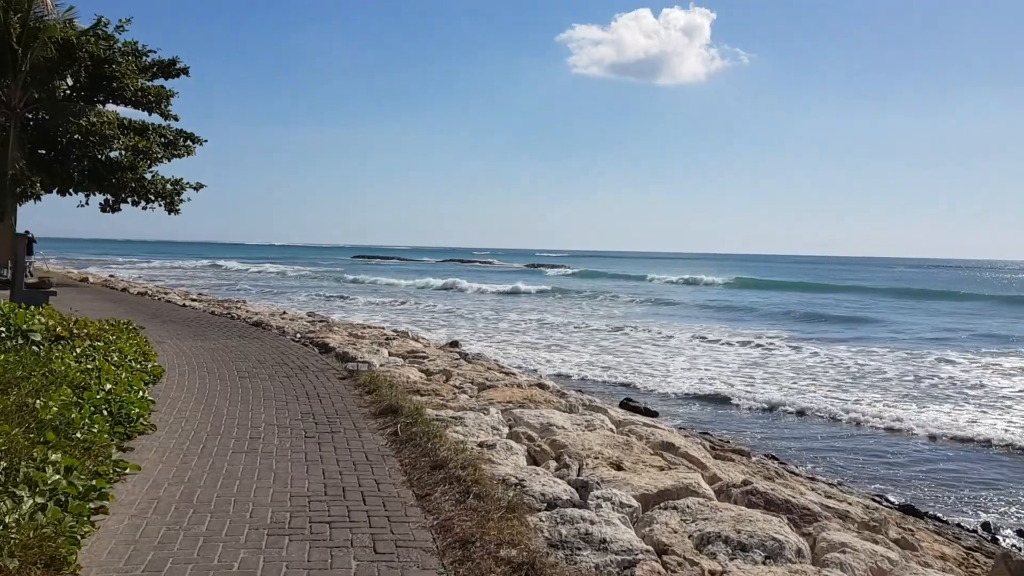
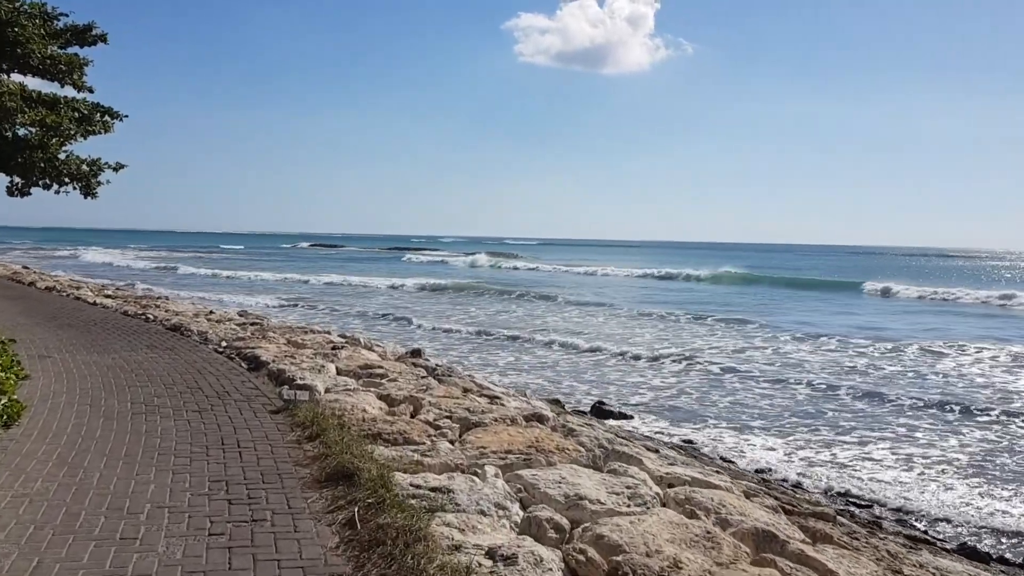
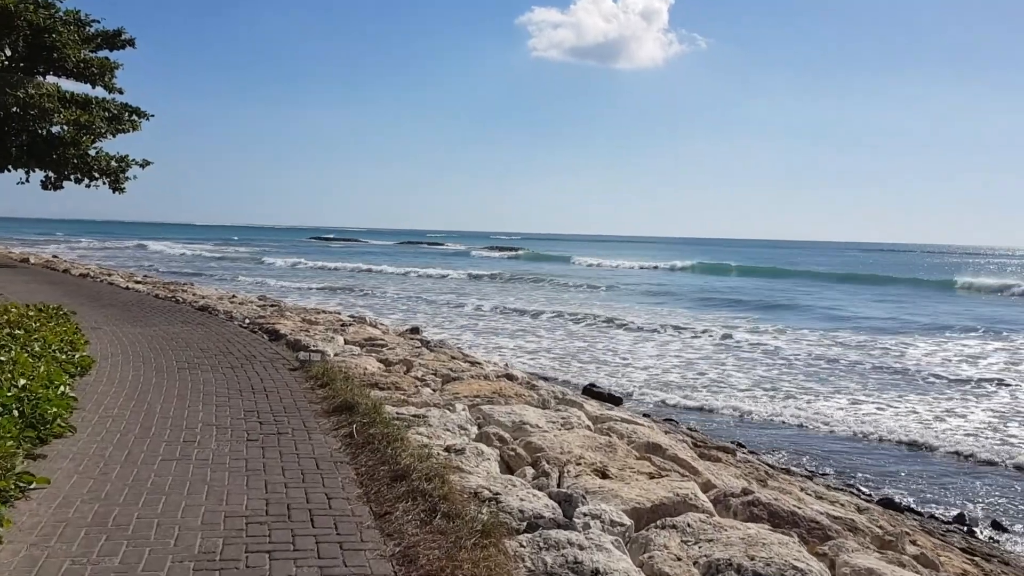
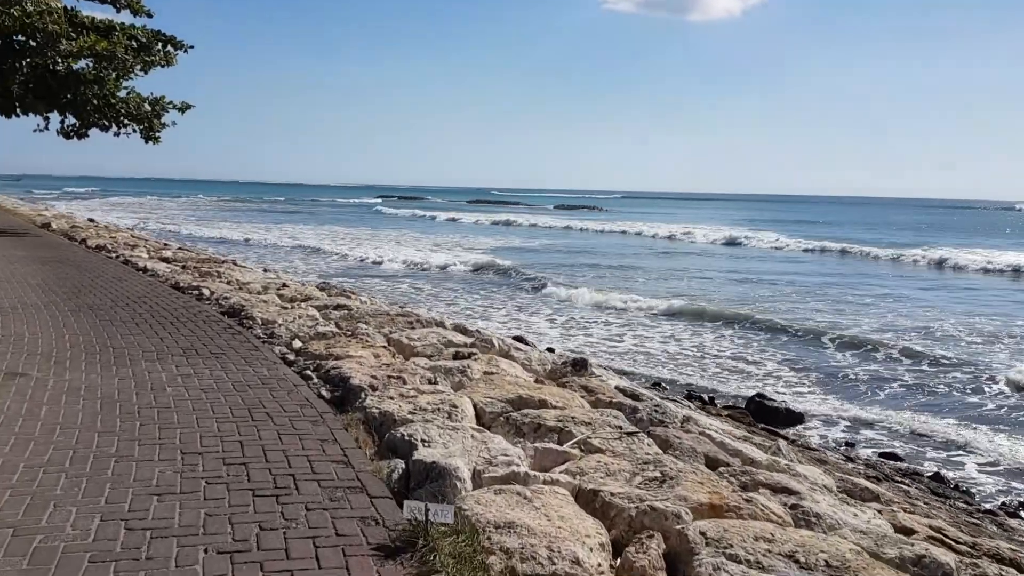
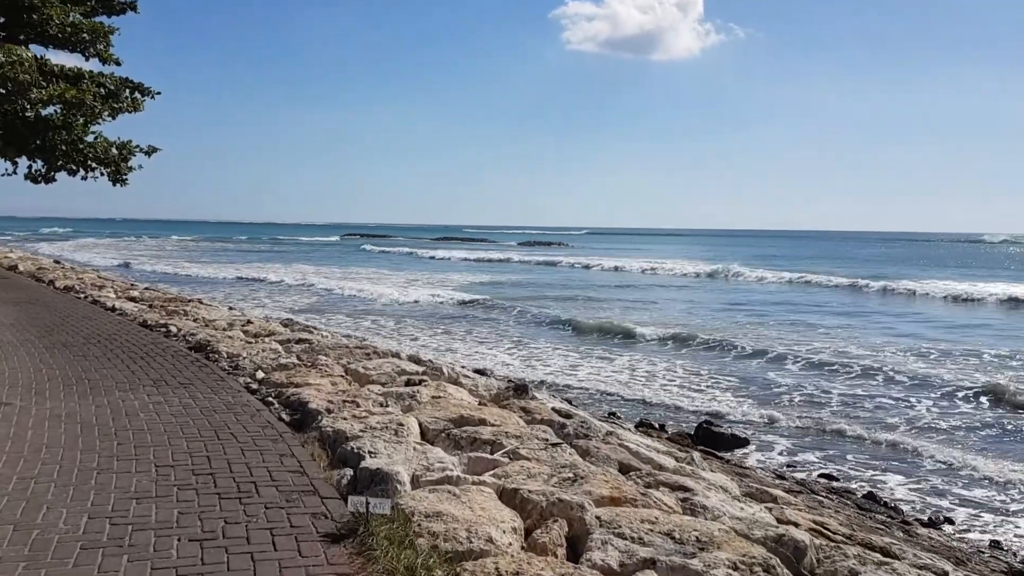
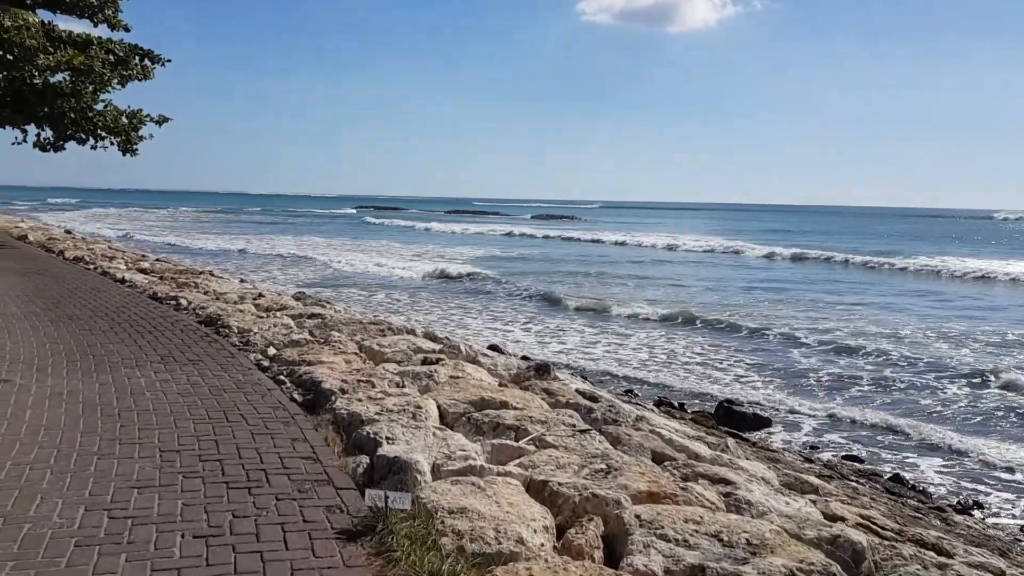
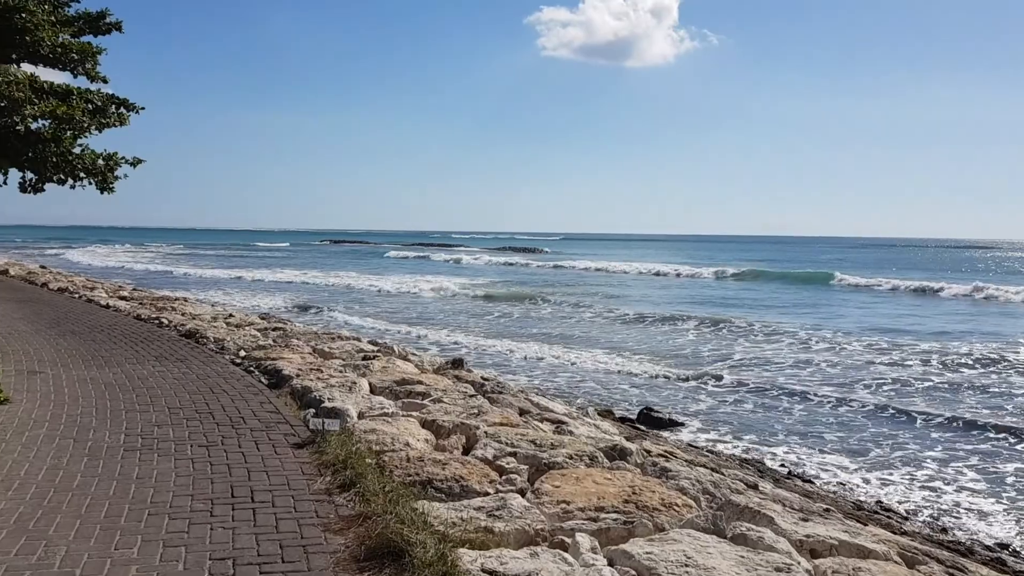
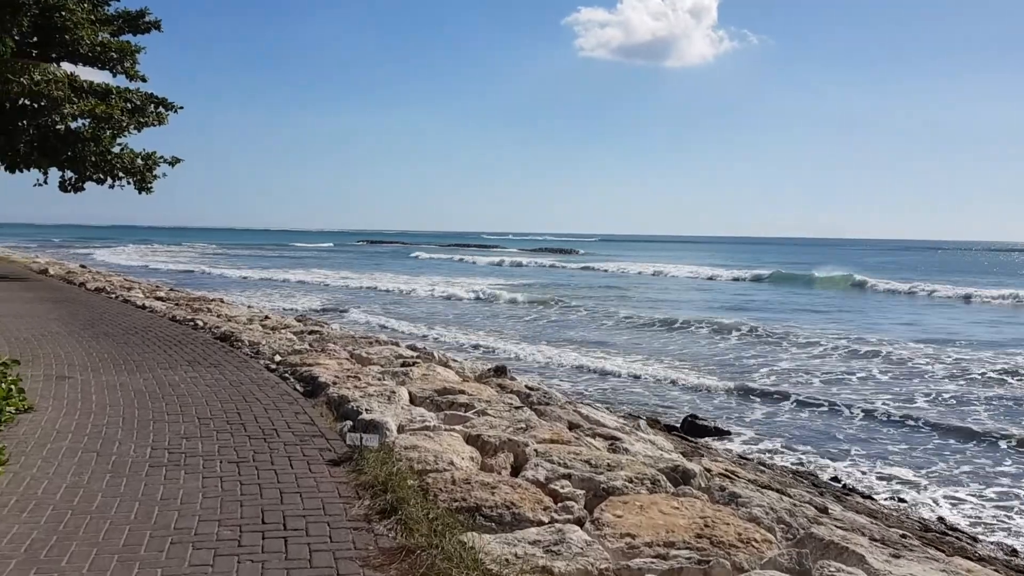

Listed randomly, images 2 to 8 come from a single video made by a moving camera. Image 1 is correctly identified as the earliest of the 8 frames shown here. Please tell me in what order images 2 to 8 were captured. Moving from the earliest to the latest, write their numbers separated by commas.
3, 2, 7, 8, 5, 6, 4
